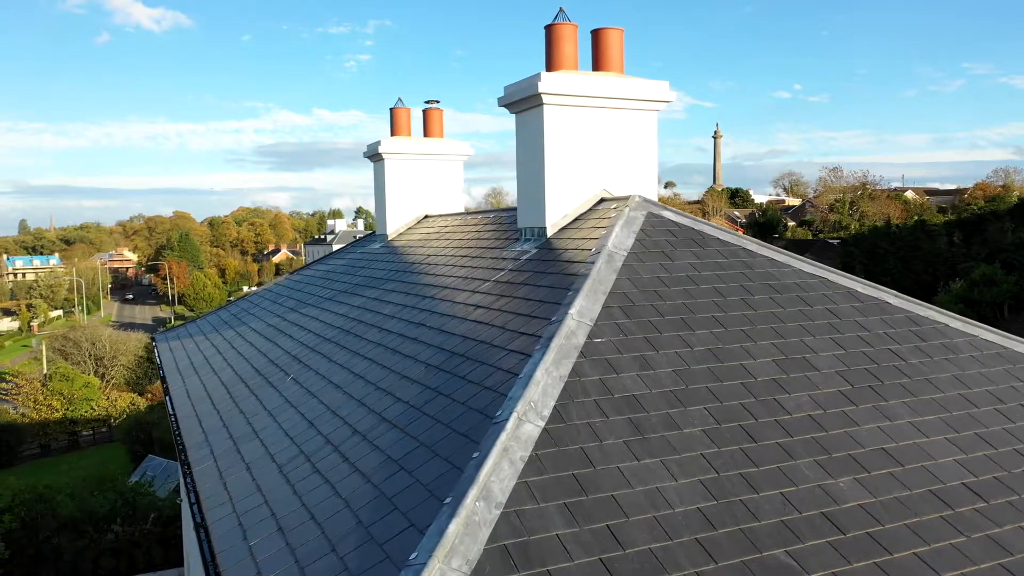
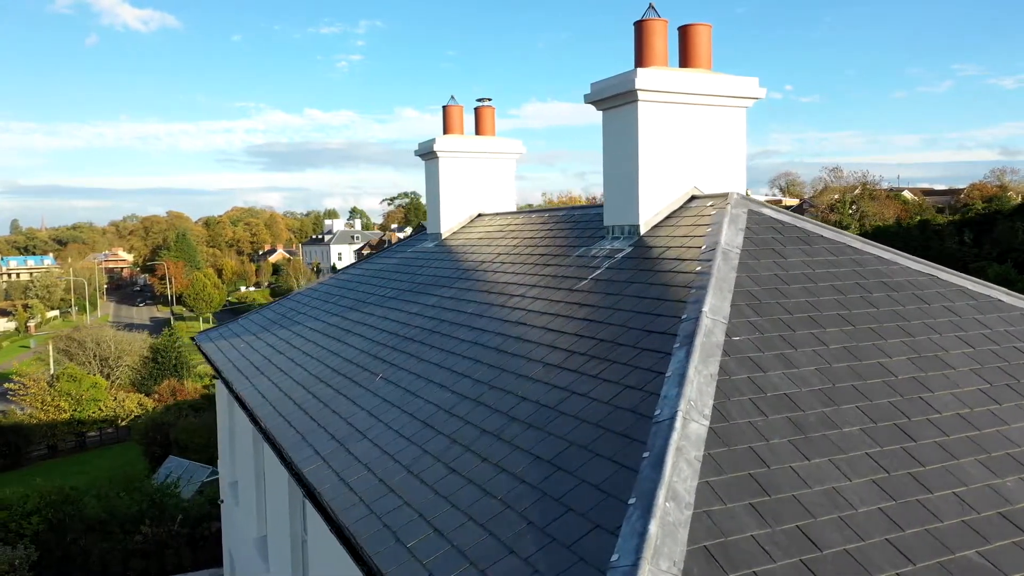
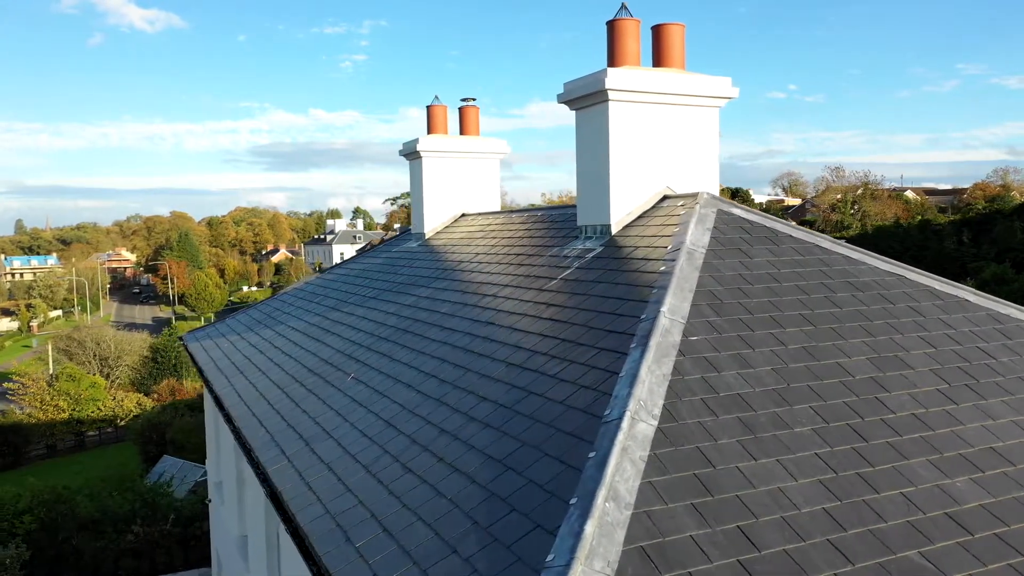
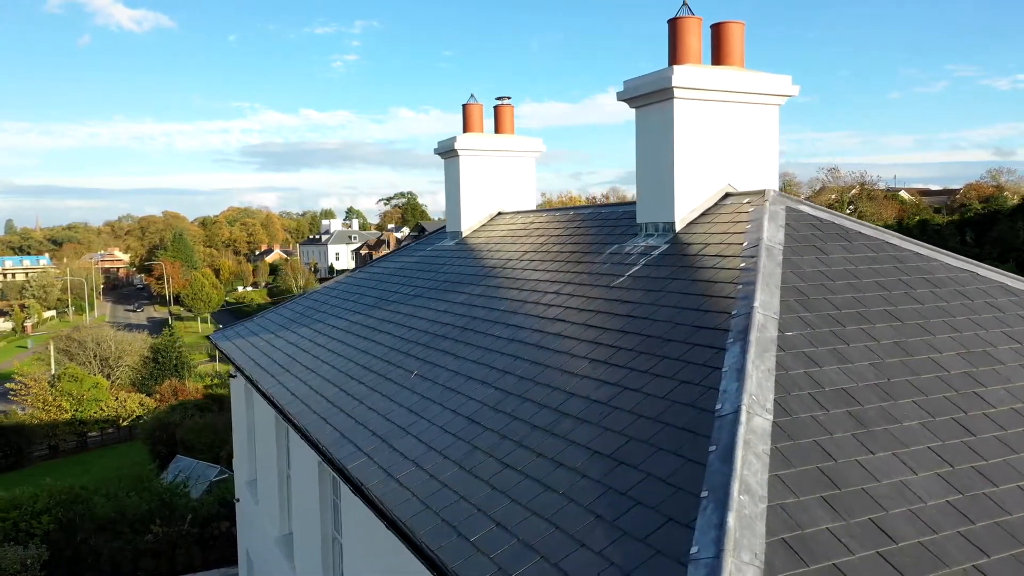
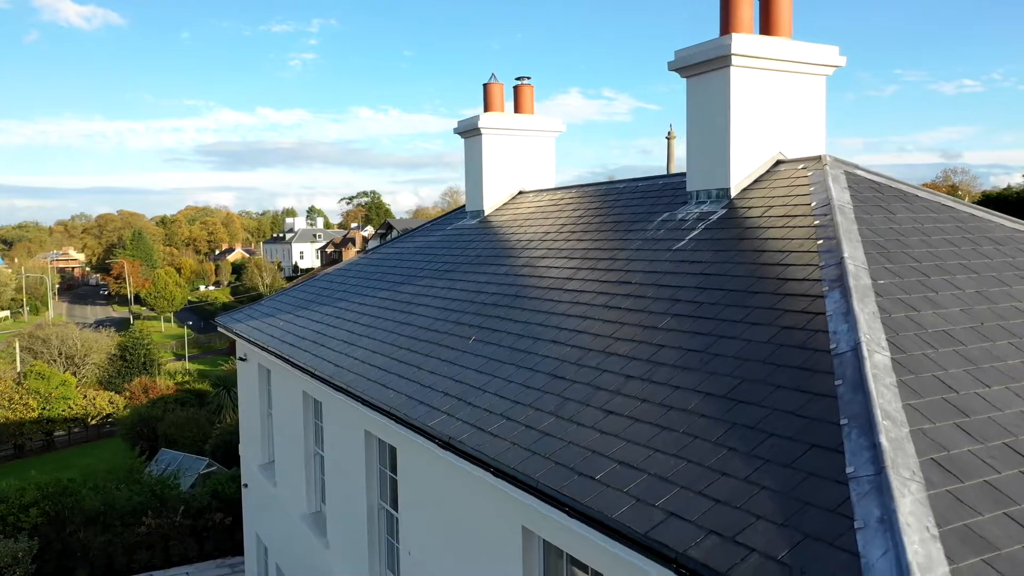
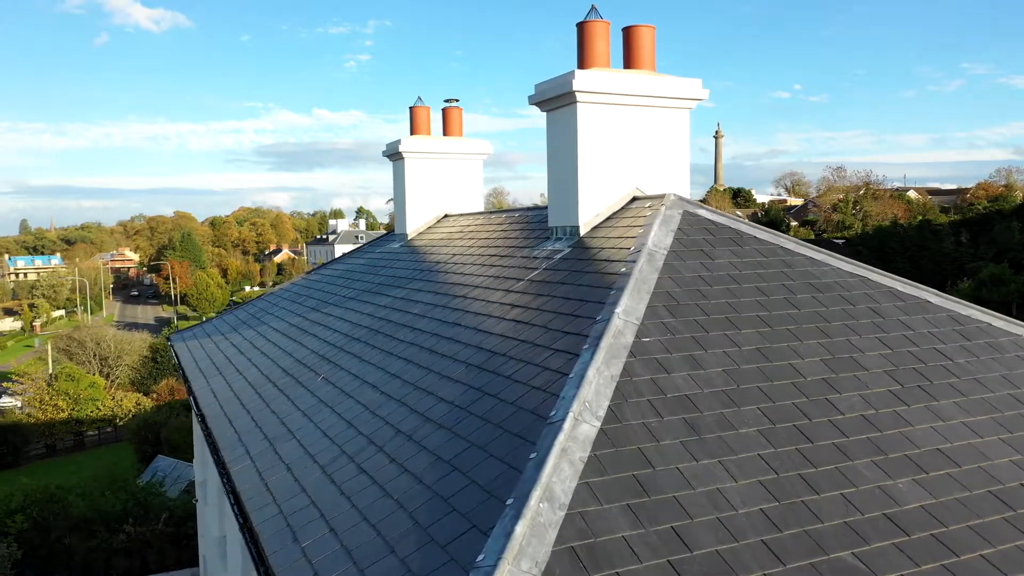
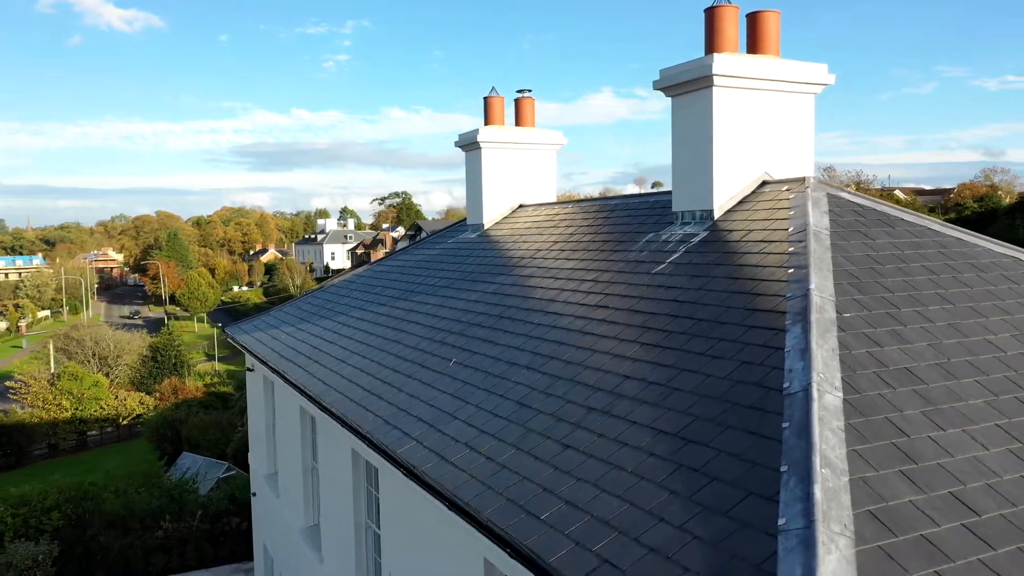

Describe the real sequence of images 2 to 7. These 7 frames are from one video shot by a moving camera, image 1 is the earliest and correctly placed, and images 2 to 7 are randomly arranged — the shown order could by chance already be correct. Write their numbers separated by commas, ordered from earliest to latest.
6, 3, 2, 4, 7, 5
